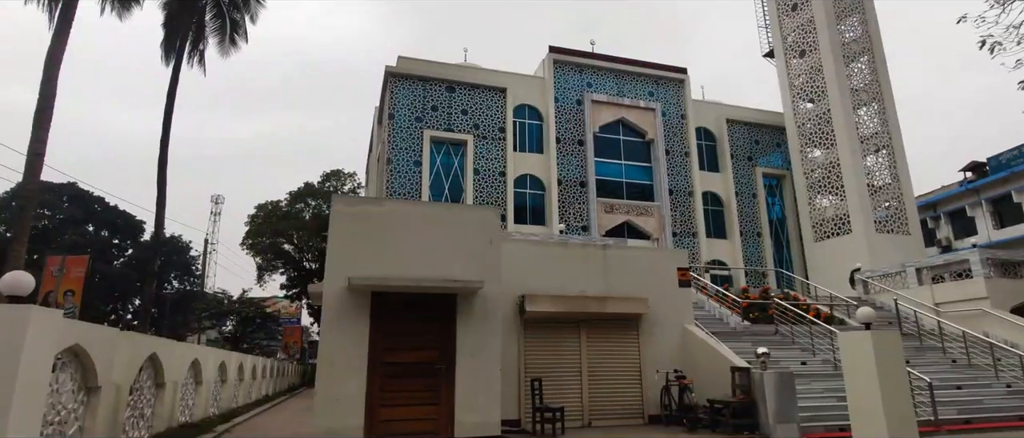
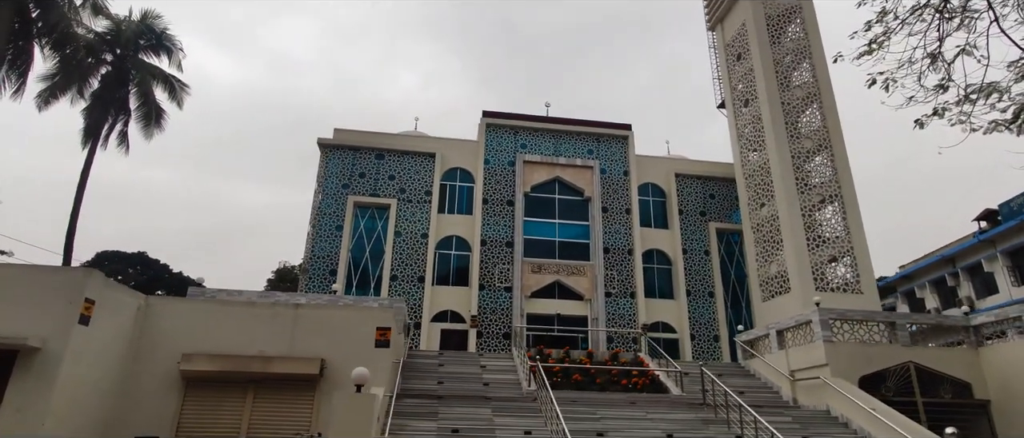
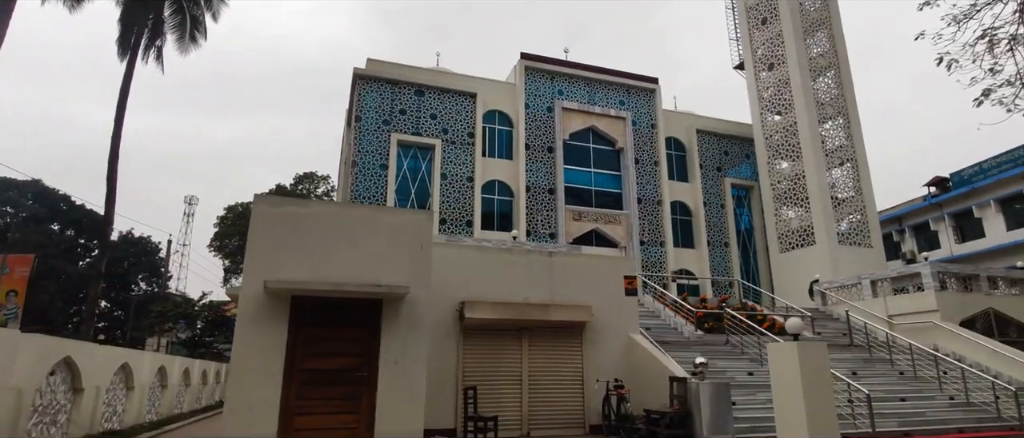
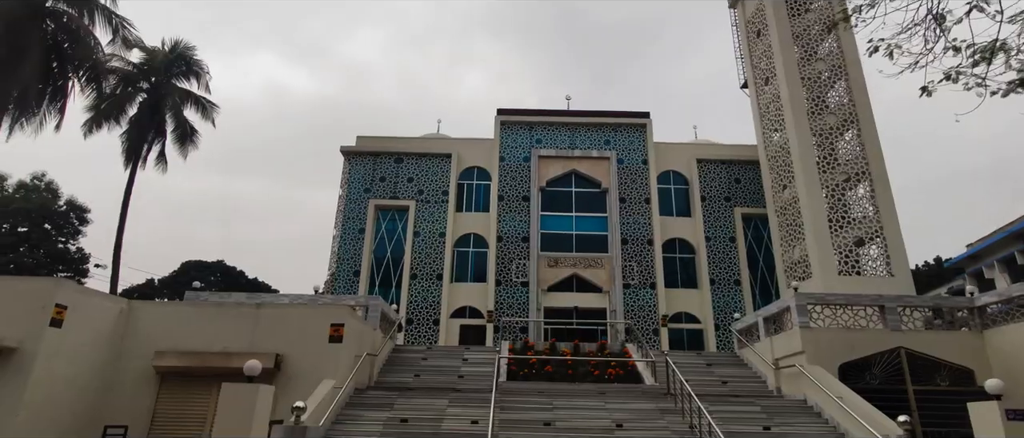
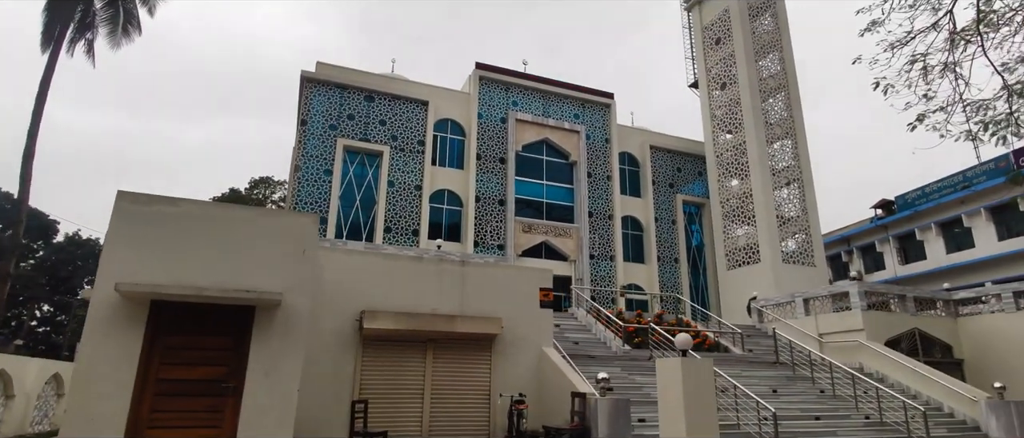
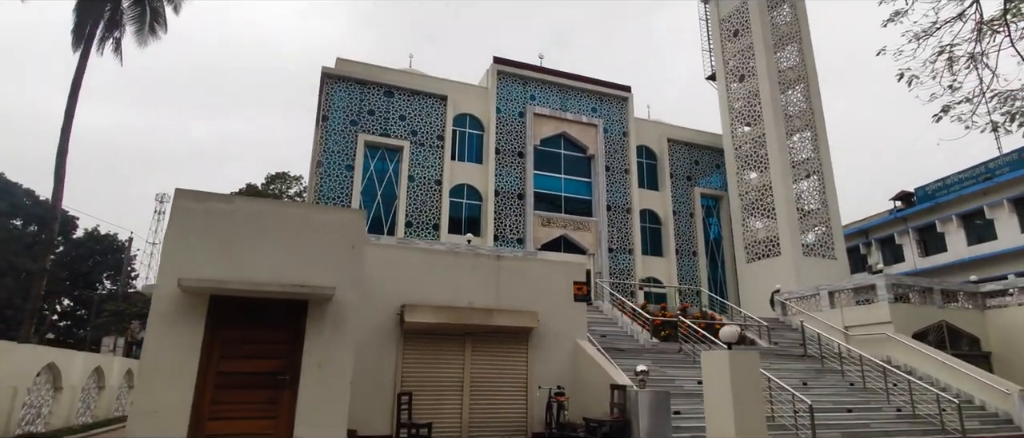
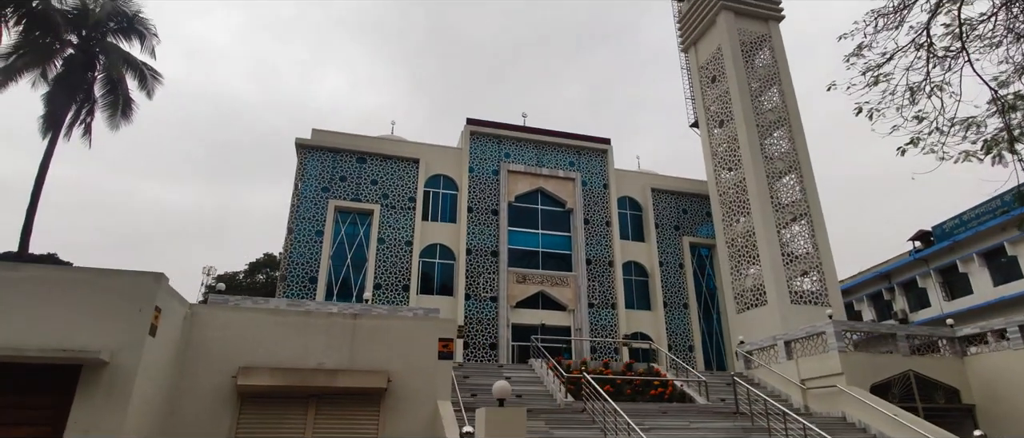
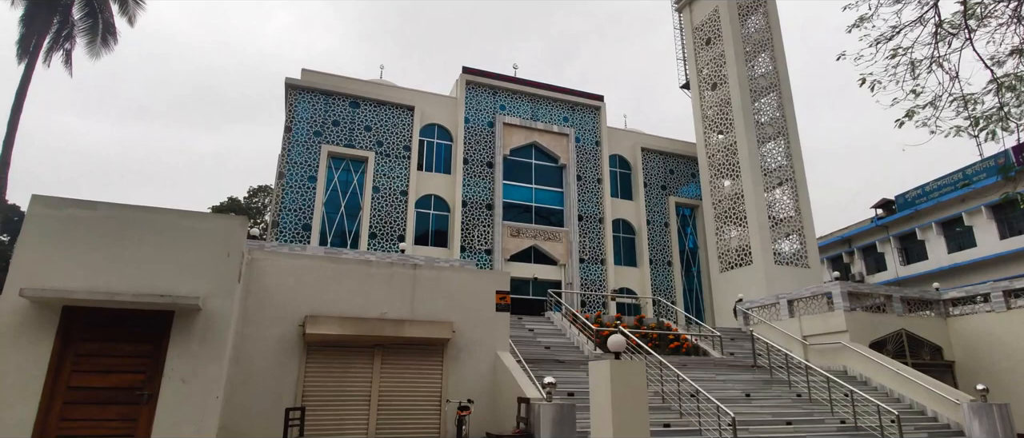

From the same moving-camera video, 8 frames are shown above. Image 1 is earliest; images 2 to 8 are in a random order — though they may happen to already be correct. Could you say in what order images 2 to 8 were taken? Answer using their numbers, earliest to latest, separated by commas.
3, 6, 5, 8, 7, 2, 4
